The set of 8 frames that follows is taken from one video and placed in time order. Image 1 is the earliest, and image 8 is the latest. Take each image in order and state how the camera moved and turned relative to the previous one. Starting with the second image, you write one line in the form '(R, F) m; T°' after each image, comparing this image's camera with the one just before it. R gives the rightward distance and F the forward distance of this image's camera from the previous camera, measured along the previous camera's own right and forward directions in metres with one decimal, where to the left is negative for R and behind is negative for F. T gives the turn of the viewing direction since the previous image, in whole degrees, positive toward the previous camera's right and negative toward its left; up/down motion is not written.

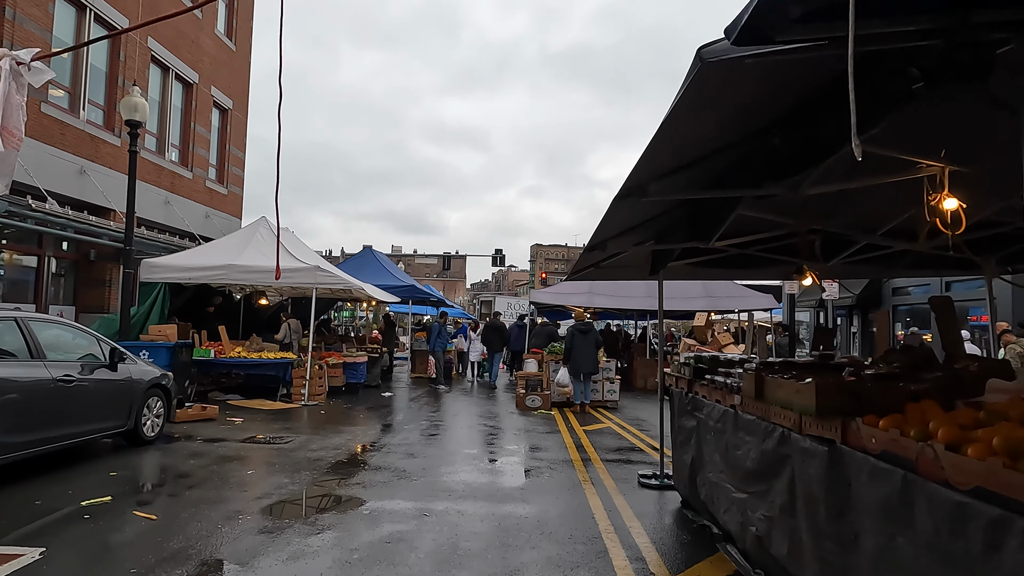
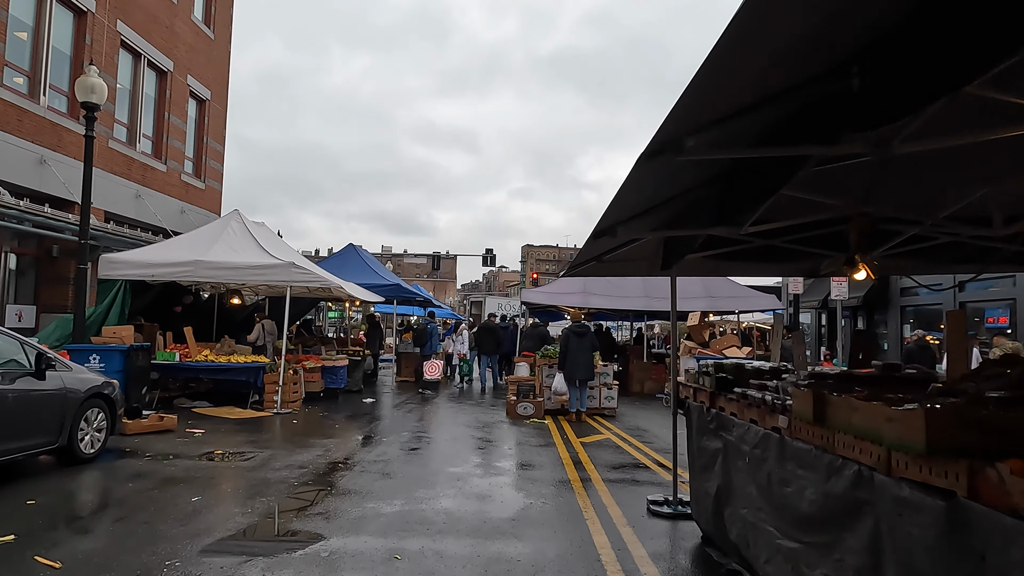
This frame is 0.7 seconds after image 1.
(0.0, +0.9) m; +1°
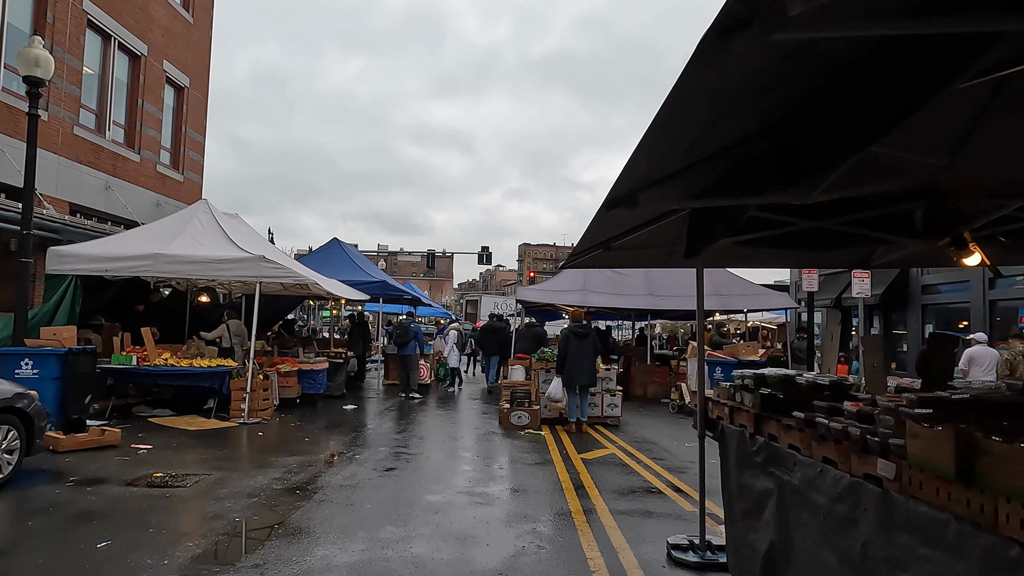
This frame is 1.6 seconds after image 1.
(+0.1, +1.1) m; 0°
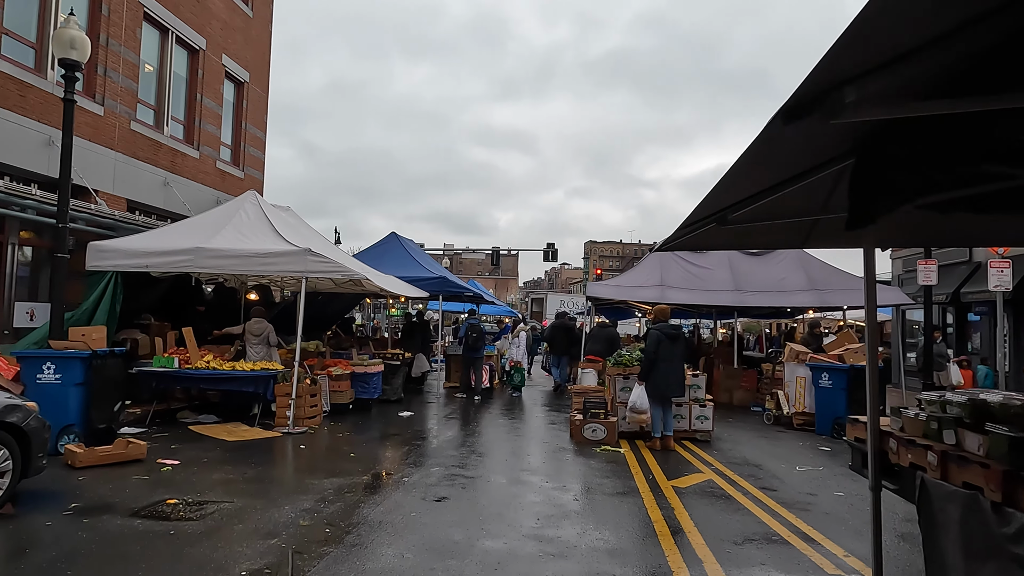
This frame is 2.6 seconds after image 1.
(-0.1, +1.2) m; -6°
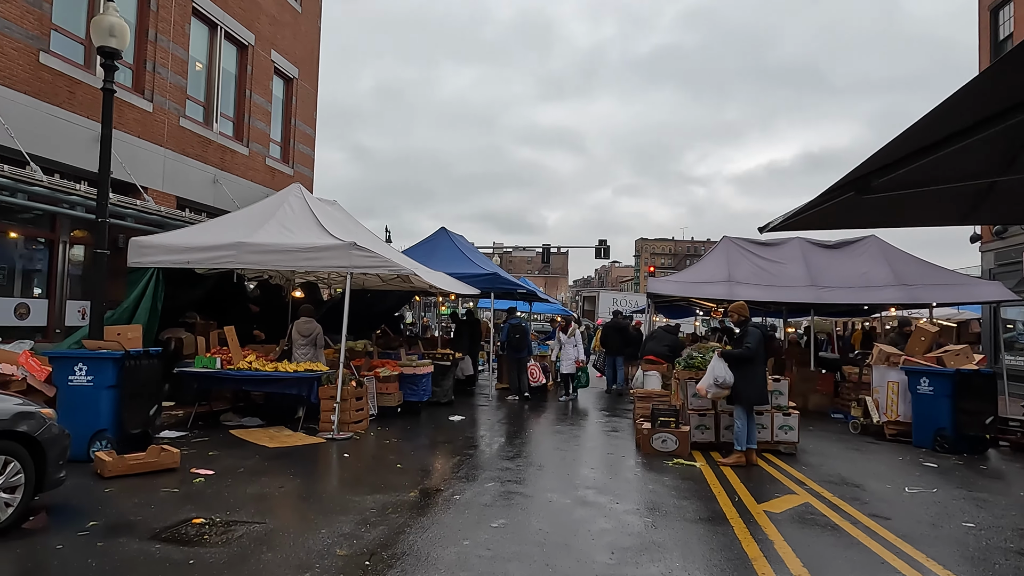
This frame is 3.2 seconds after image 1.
(-0.1, +0.7) m; -4°
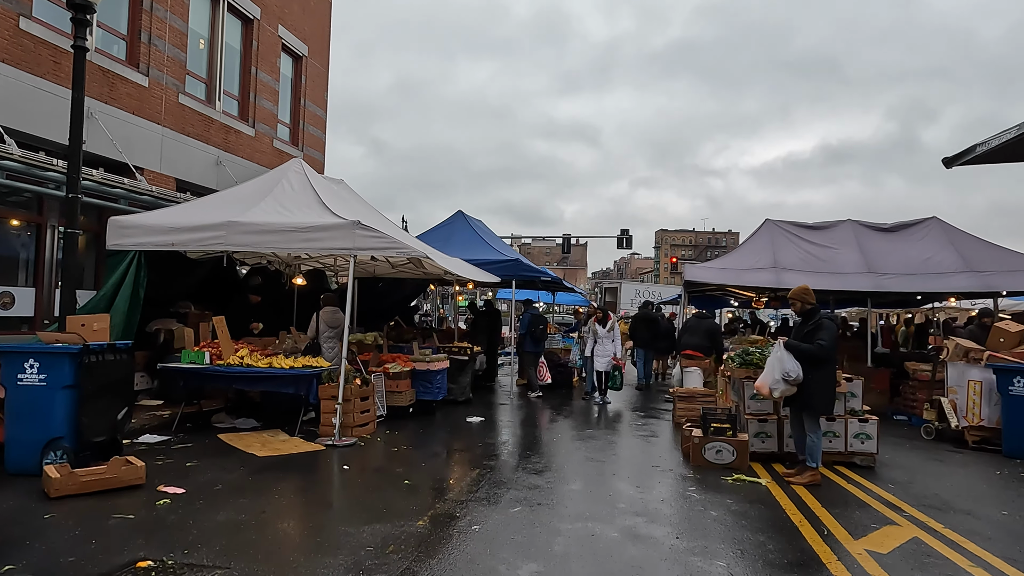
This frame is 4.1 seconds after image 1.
(-0.1, +1.1) m; -2°
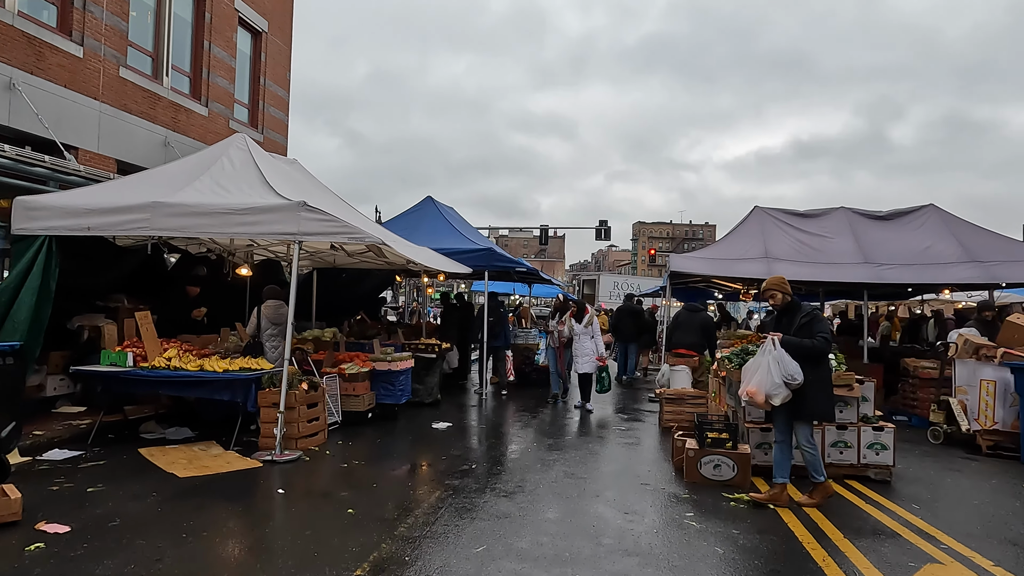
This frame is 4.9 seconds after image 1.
(+0.1, +0.9) m; +2°
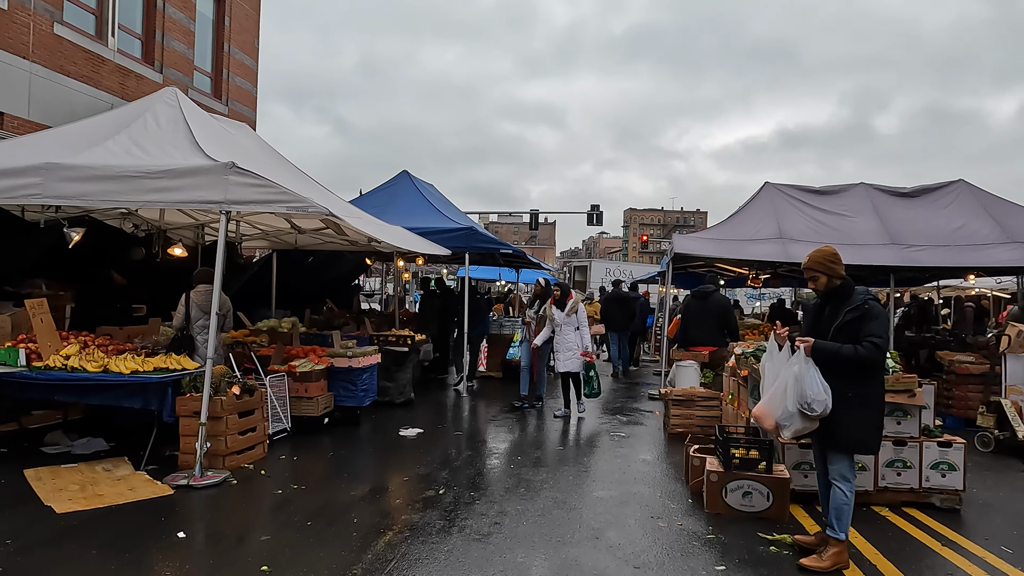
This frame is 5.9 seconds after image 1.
(+0.1, +1.2) m; +1°
